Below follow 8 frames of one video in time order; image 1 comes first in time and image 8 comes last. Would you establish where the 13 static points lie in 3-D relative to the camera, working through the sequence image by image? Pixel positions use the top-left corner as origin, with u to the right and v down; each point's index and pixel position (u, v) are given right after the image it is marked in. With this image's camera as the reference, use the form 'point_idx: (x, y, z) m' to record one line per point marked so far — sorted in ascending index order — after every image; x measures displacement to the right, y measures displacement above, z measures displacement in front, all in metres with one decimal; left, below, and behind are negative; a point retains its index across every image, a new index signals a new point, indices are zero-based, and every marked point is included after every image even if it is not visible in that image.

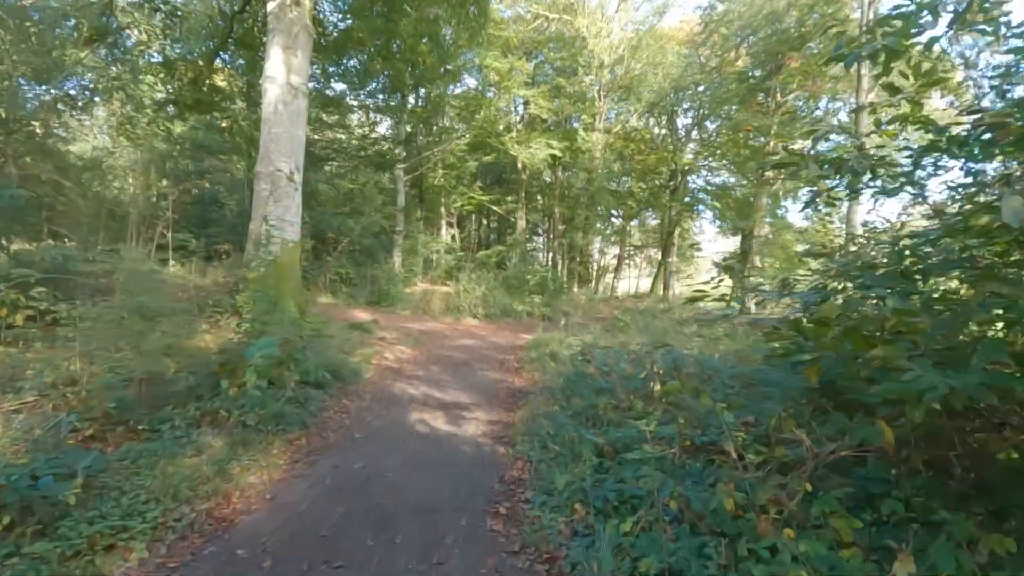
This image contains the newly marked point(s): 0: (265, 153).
0: (-4.0, +2.2, +8.8) m
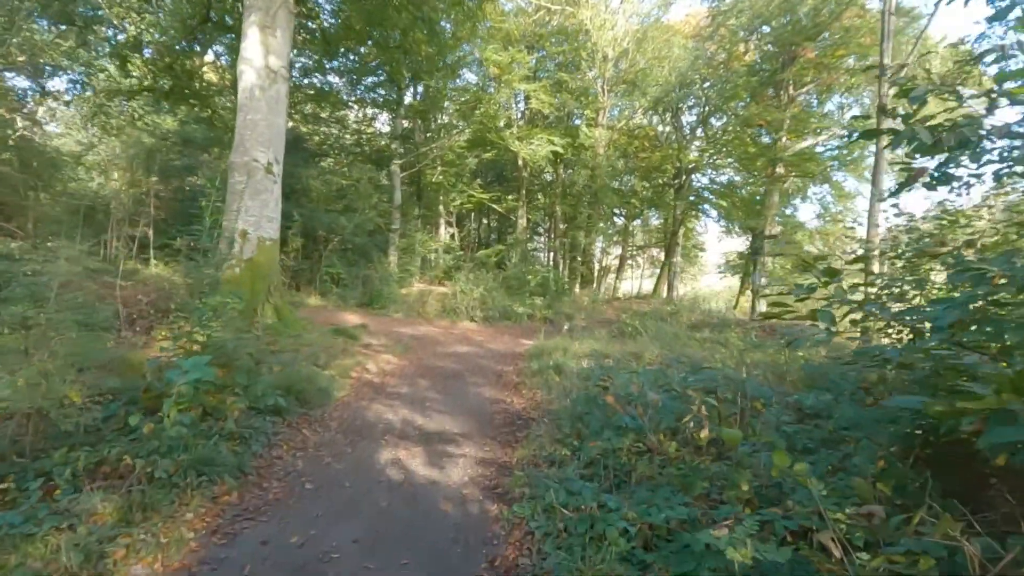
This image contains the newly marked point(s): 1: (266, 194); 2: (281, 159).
0: (-4.0, +2.2, +8.1) m
1: (-3.7, +1.4, +8.1) m
2: (-3.6, +2.0, +8.5) m
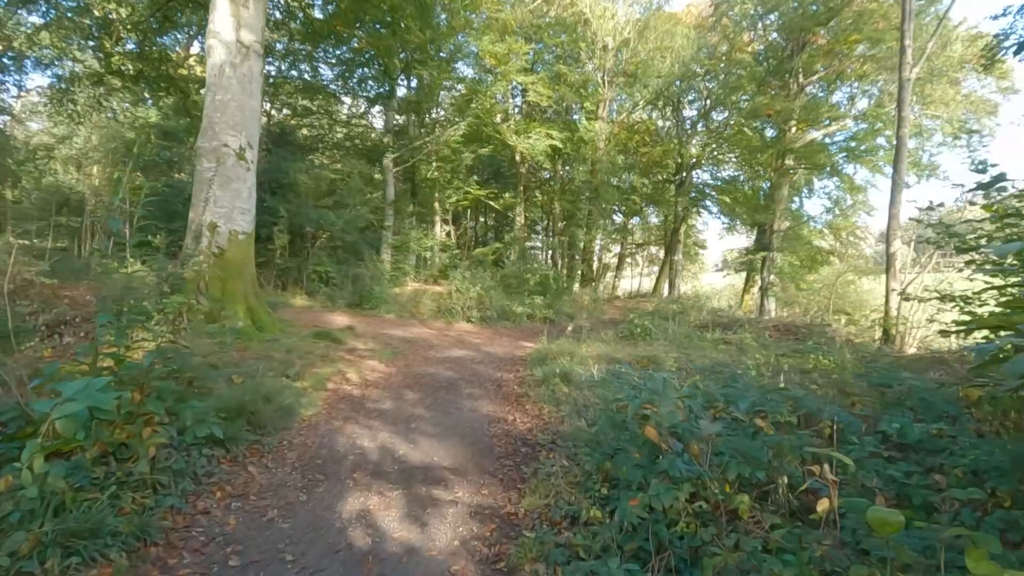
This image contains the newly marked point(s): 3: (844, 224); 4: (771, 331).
0: (-4.0, +2.2, +7.3) m
1: (-3.7, +1.4, +7.3) m
2: (-3.6, +2.0, +7.7) m
3: (+10.5, +2.1, +17.4) m
4: (+5.6, -1.0, +11.9) m
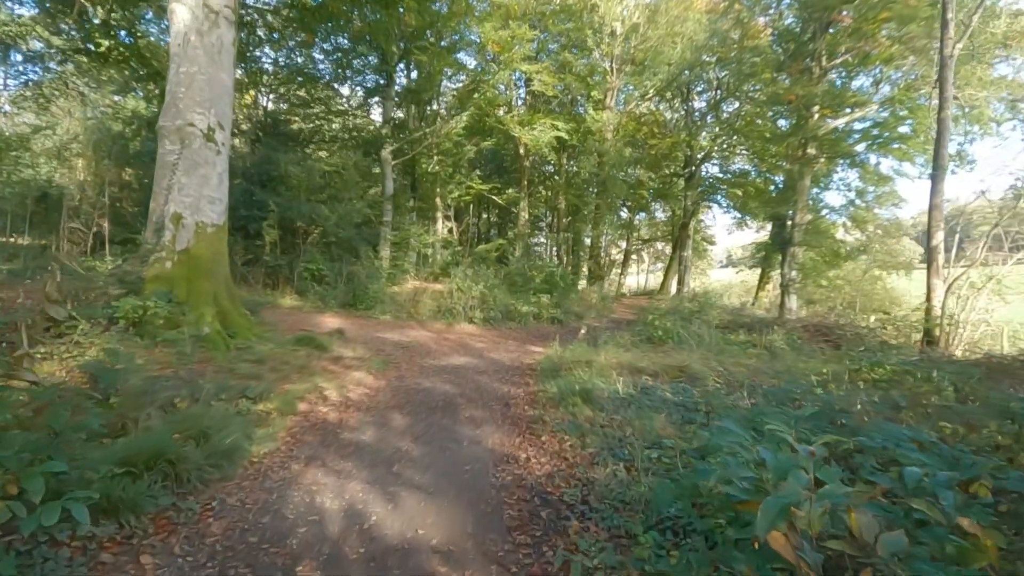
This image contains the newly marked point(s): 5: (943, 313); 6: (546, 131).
0: (-3.9, +2.2, +6.3) m
1: (-3.6, +1.4, +6.4) m
2: (-3.5, +2.0, +6.8) m
3: (+10.6, +2.2, +16.4) m
4: (+5.8, -0.9, +11.0) m
5: (+8.0, -0.5, +10.1) m
6: (+1.2, +5.4, +18.9) m
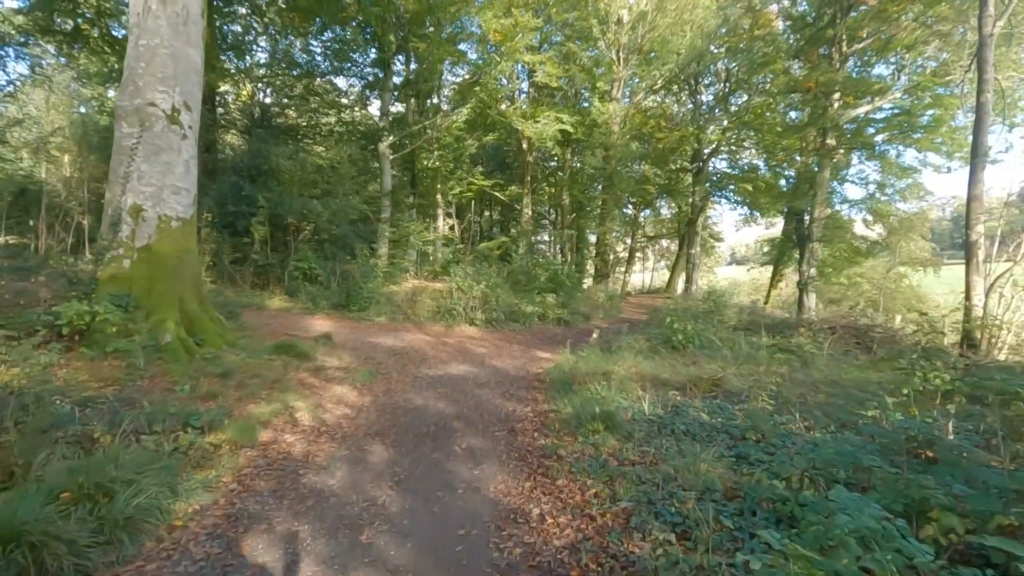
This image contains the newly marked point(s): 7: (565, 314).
0: (-3.9, +2.2, +5.6) m
1: (-3.6, +1.4, +5.7) m
2: (-3.5, +2.0, +6.0) m
3: (+10.7, +2.2, +15.6) m
4: (+5.8, -0.9, +10.2) m
5: (+8.0, -0.4, +9.3) m
6: (+1.3, +5.5, +18.1) m
7: (+1.3, -0.6, +13.4) m
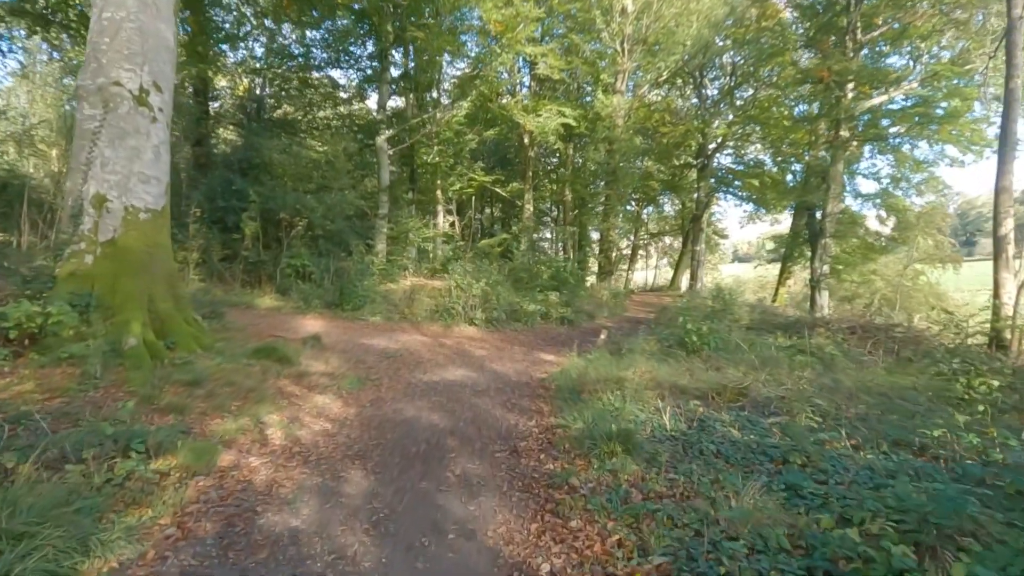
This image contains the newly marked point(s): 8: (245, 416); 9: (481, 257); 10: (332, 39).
0: (-3.9, +2.2, +5.1) m
1: (-3.5, +1.4, +5.2) m
2: (-3.5, +2.0, +5.5) m
3: (+10.8, +2.3, +15.0) m
4: (+5.9, -0.9, +9.6) m
5: (+8.1, -0.4, +8.7) m
6: (+1.3, +5.5, +17.6) m
7: (+1.4, -0.6, +12.9) m
8: (-1.8, -0.9, +3.7) m
9: (-0.9, +0.9, +16.1) m
10: (-5.3, +7.3, +15.8) m
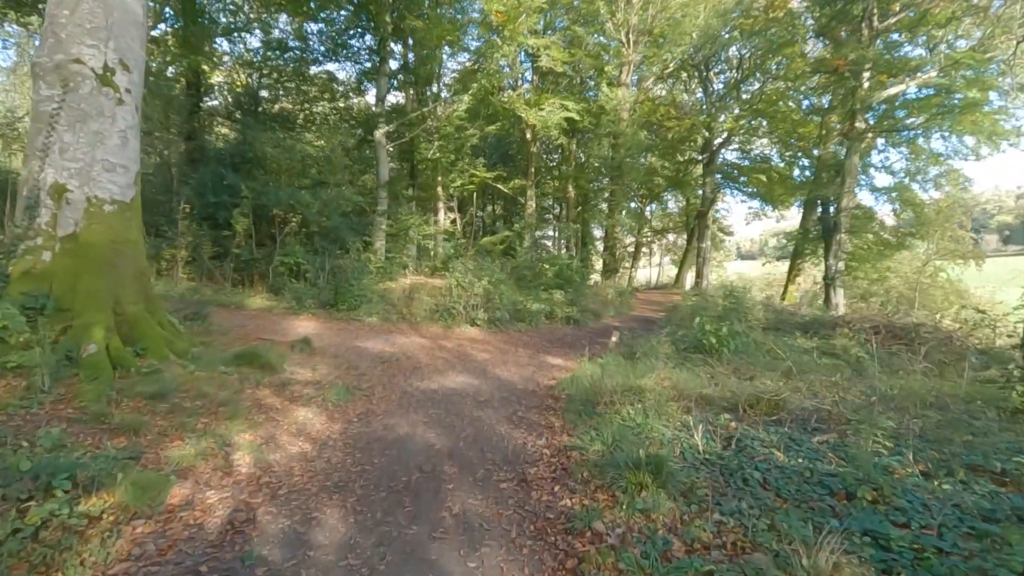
0: (-3.8, +2.2, +4.6) m
1: (-3.5, +1.4, +4.6) m
2: (-3.4, +2.0, +5.0) m
3: (+10.9, +2.4, +14.5) m
4: (+5.9, -0.8, +9.1) m
5: (+8.1, -0.3, +8.2) m
6: (+1.4, +5.6, +17.0) m
7: (+1.4, -0.5, +12.4) m
8: (-1.8, -0.9, +3.2) m
9: (-0.8, +1.0, +15.6) m
10: (-5.2, +7.3, +15.3) m
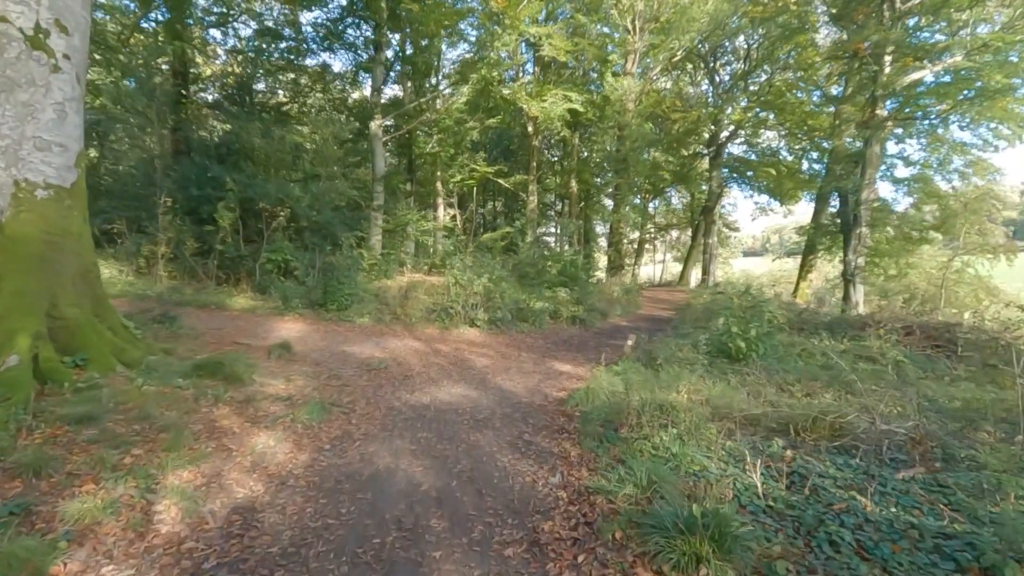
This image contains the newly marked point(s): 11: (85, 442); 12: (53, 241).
0: (-3.8, +2.2, +3.9) m
1: (-3.5, +1.4, +3.9) m
2: (-3.4, +2.0, +4.3) m
3: (+10.9, +2.5, +13.7) m
4: (+6.0, -0.8, +8.4) m
5: (+8.2, -0.3, +7.5) m
6: (+1.4, +5.7, +16.3) m
7: (+1.5, -0.5, +11.7) m
8: (-1.7, -0.9, +2.5) m
9: (-0.8, +1.0, +14.9) m
10: (-5.2, +7.4, +14.6) m
11: (-2.2, -0.8, +2.9) m
12: (-3.4, +0.3, +4.0) m
